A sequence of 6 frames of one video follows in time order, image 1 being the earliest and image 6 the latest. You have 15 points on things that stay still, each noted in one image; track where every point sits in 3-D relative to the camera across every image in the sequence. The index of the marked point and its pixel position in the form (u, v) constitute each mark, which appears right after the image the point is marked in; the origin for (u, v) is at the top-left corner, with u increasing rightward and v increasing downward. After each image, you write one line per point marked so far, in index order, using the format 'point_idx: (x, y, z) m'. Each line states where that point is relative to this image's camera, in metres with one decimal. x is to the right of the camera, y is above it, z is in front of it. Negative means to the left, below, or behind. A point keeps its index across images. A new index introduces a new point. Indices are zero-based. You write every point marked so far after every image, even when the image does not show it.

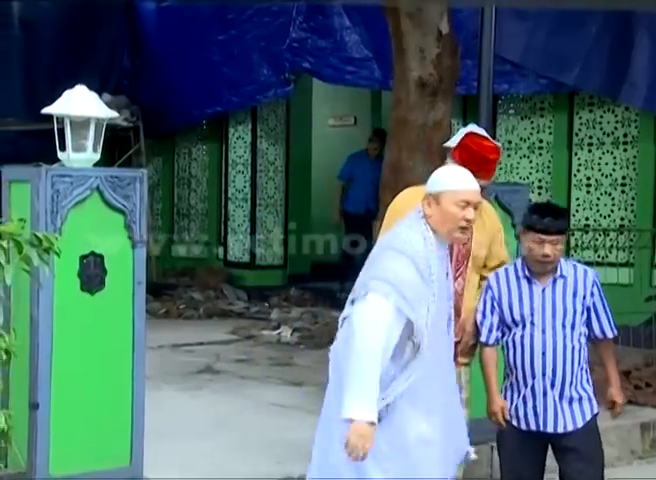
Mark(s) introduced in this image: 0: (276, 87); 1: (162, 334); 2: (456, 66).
0: (-0.5, +1.4, +11.5) m
1: (-1.3, -0.8, +10.1) m
2: (+0.8, +1.1, +8.0) m
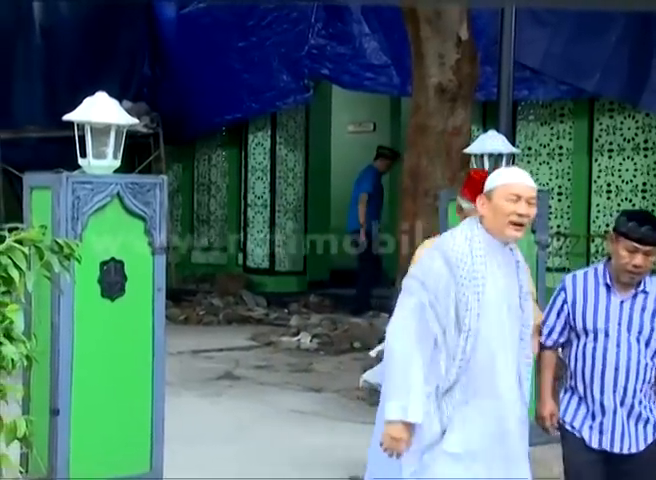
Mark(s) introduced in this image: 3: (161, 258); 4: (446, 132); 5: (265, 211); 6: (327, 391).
0: (-0.3, +1.4, +11.5) m
1: (-1.2, -0.8, +10.2) m
2: (+0.9, +1.1, +8.0) m
3: (-0.8, -0.1, +6.0) m
4: (+0.7, +0.7, +7.9) m
5: (-0.6, +0.3, +12.7) m
6: (0.0, -1.0, +8.4) m
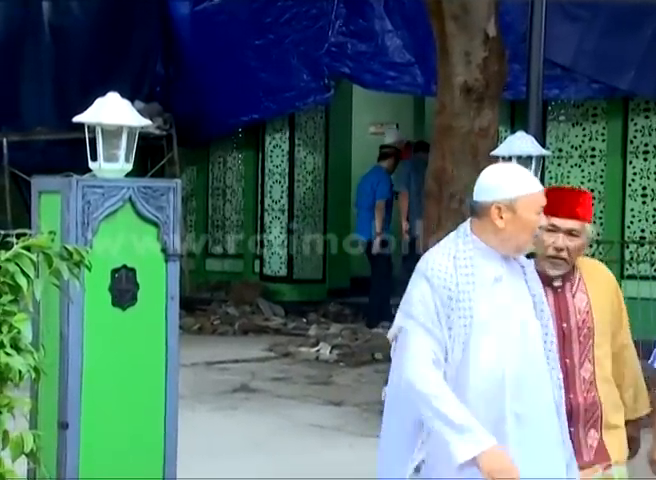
0: (-0.1, +1.3, +11.2) m
1: (-1.0, -0.9, +9.8) m
2: (+1.1, +1.0, +7.6) m
3: (-0.7, -0.1, +5.7) m
4: (+0.9, +0.6, +7.6) m
5: (-0.4, +0.2, +12.4) m
6: (+0.1, -1.0, +8.0) m
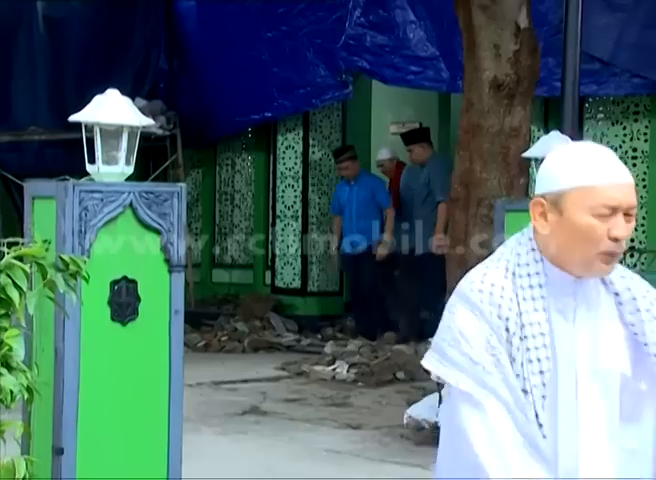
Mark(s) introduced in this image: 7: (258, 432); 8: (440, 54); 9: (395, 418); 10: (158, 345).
0: (0.0, +1.2, +10.6) m
1: (-0.9, -0.9, +9.2) m
2: (+1.2, +1.0, +7.0) m
3: (-0.6, -0.1, +5.1) m
4: (+1.0, +0.6, +7.0) m
5: (-0.3, +0.1, +11.8) m
6: (+0.2, -1.1, +7.4) m
7: (-0.4, -1.1, +7.3) m
8: (+0.9, +1.4, +10.0) m
9: (+0.4, -1.1, +7.6) m
10: (-0.7, -0.4, +5.1) m
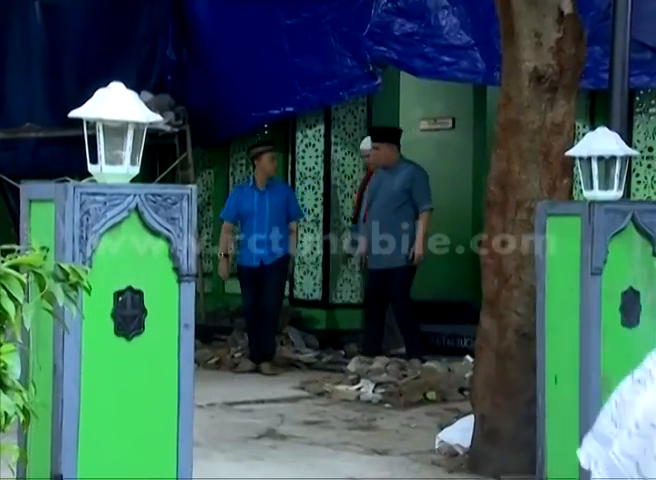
0: (+0.2, +1.2, +10.0) m
1: (-0.8, -1.0, +8.6) m
2: (+1.3, +0.9, +6.4) m
3: (-0.5, -0.2, +4.5) m
4: (+1.1, +0.6, +6.3) m
5: (-0.1, +0.1, +11.2) m
6: (+0.4, -1.1, +6.8) m
7: (-0.3, -1.1, +6.7) m
8: (+1.0, +1.4, +9.4) m
9: (+0.5, -1.1, +7.0) m
10: (-0.6, -0.5, +4.4) m
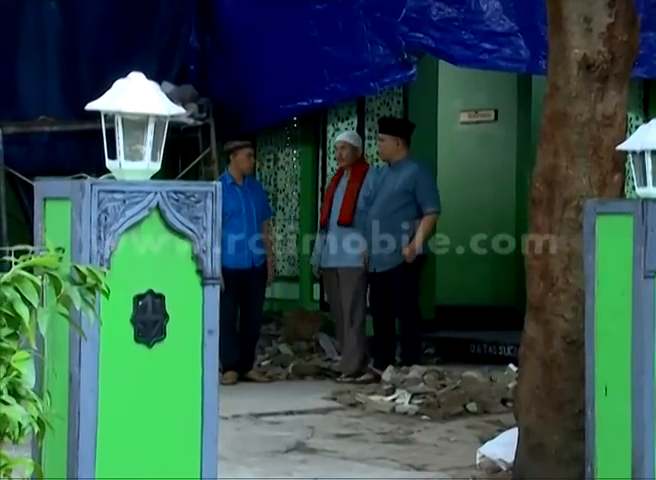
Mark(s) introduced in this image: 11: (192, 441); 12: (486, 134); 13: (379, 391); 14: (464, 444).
0: (+0.4, +1.2, +9.5) m
1: (-0.6, -1.0, +8.2) m
2: (+1.4, +0.9, +5.9) m
3: (-0.4, -0.2, +4.1) m
4: (+1.2, +0.6, +5.9) m
5: (+0.1, 0.0, +10.7) m
6: (+0.5, -1.1, +6.3) m
7: (-0.1, -1.2, +6.3) m
8: (+1.2, +1.4, +8.9) m
9: (+0.7, -1.1, +6.6) m
10: (-0.5, -0.5, +4.0) m
11: (-0.5, -0.8, +4.8) m
12: (+1.4, +0.9, +11.1) m
13: (+0.3, -1.0, +8.4) m
14: (+0.7, -1.1, +6.9) m
